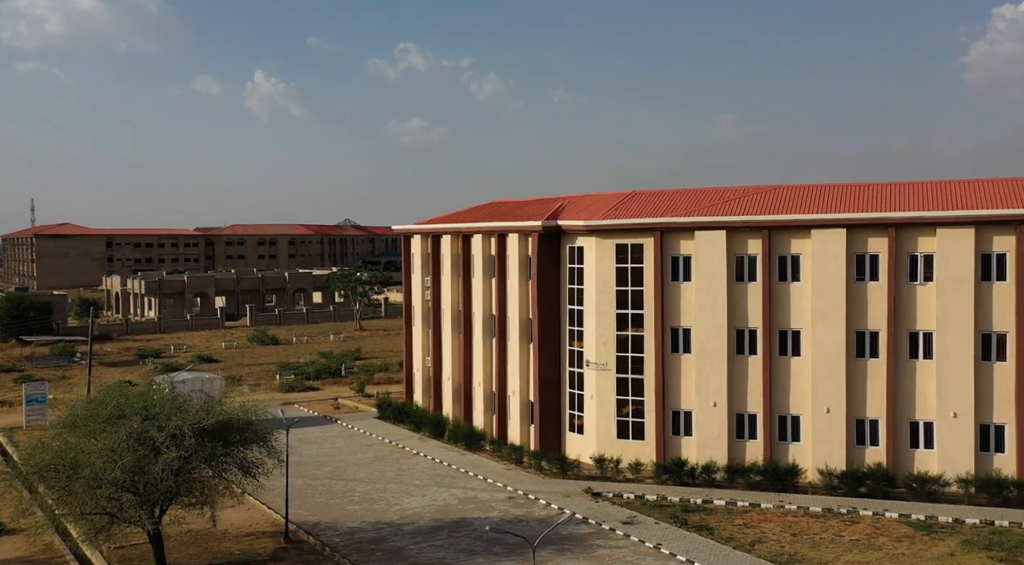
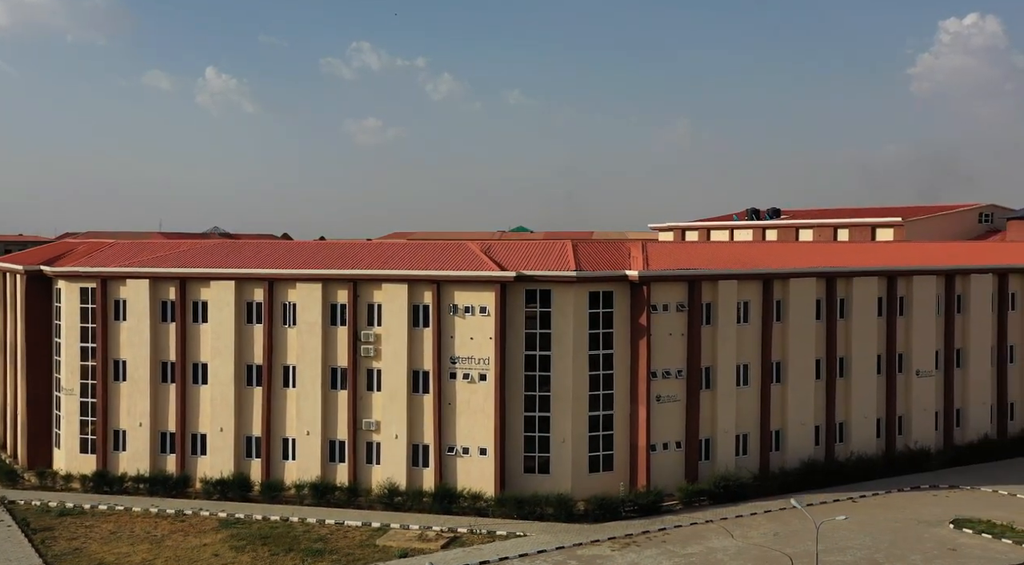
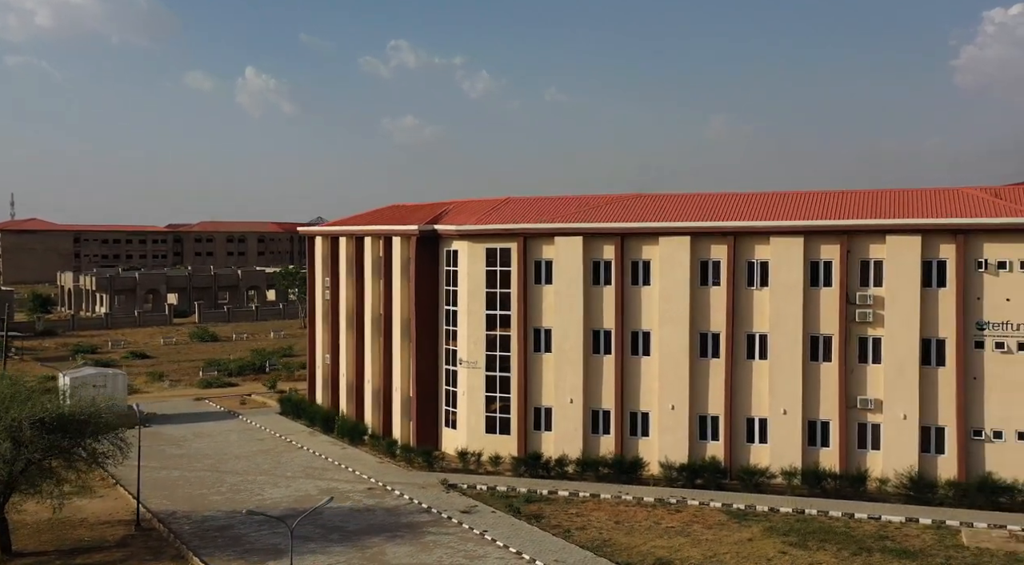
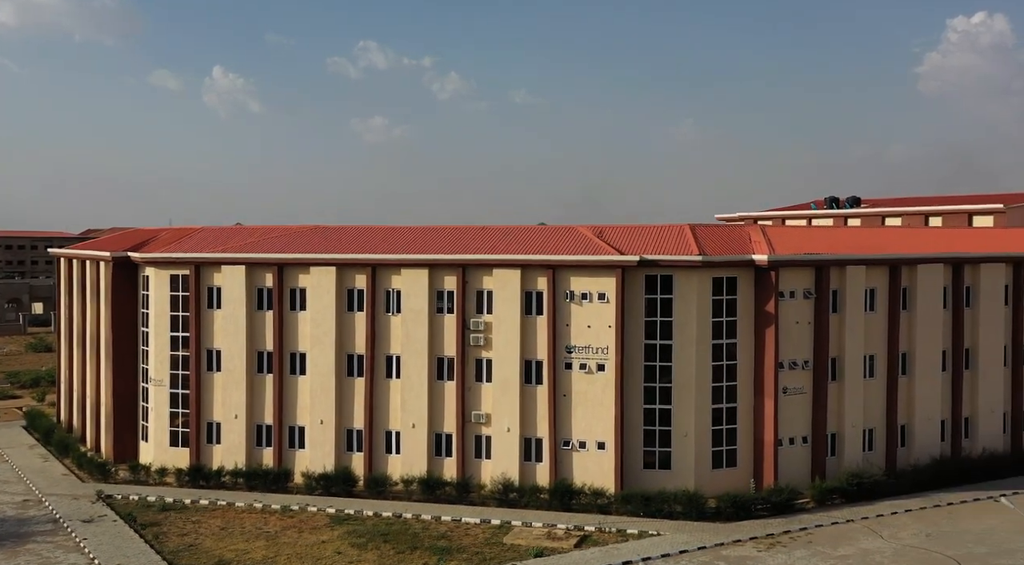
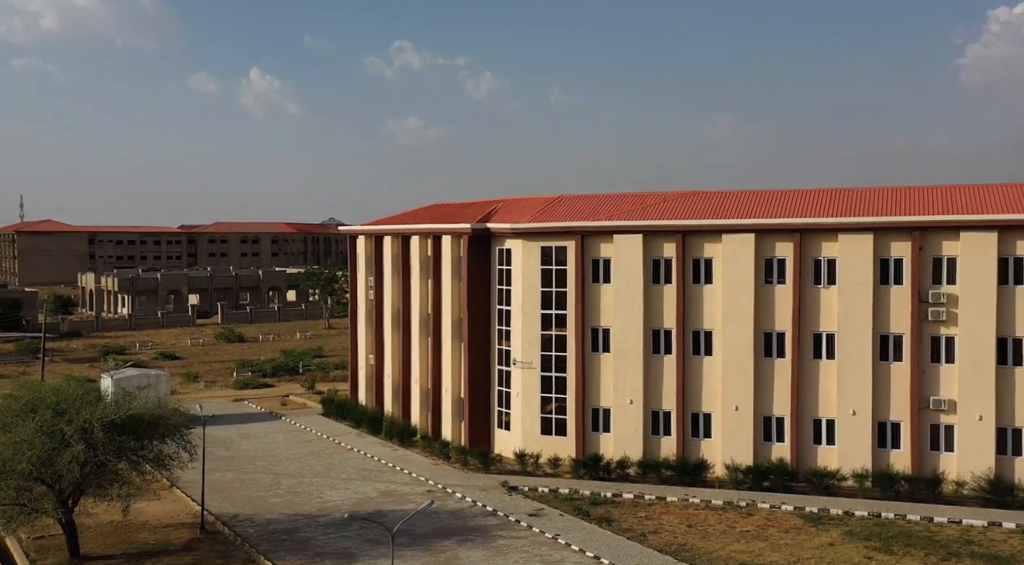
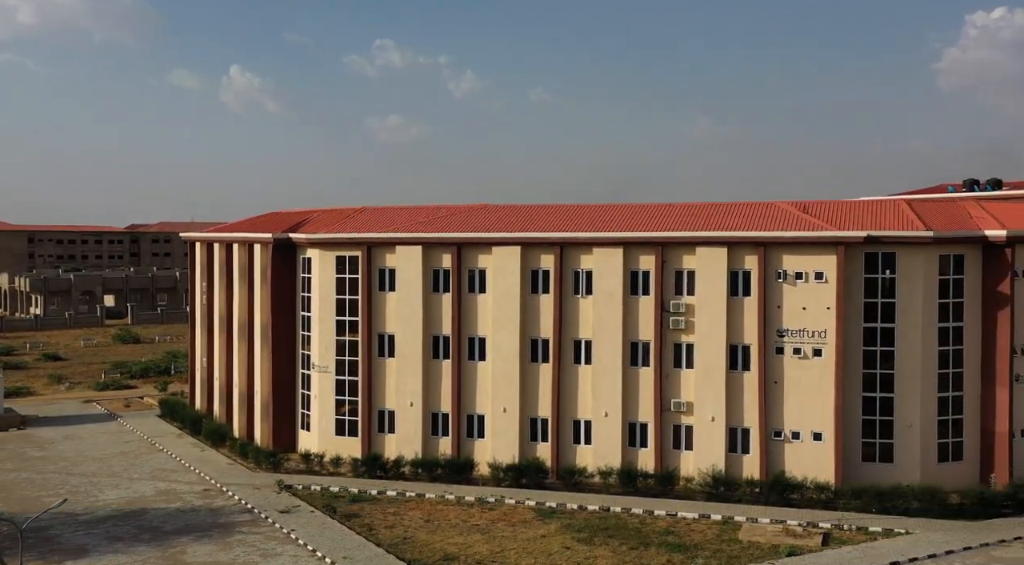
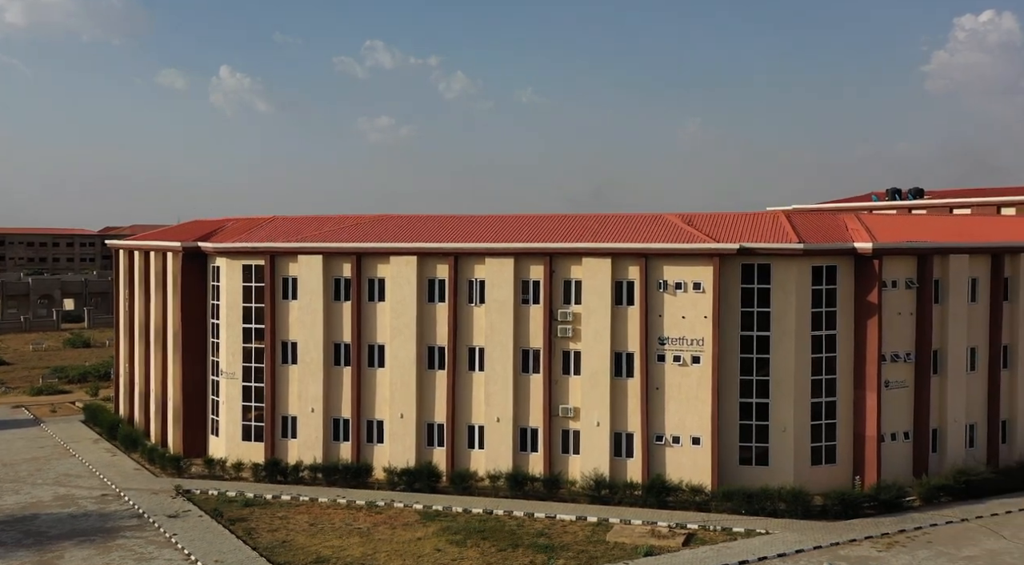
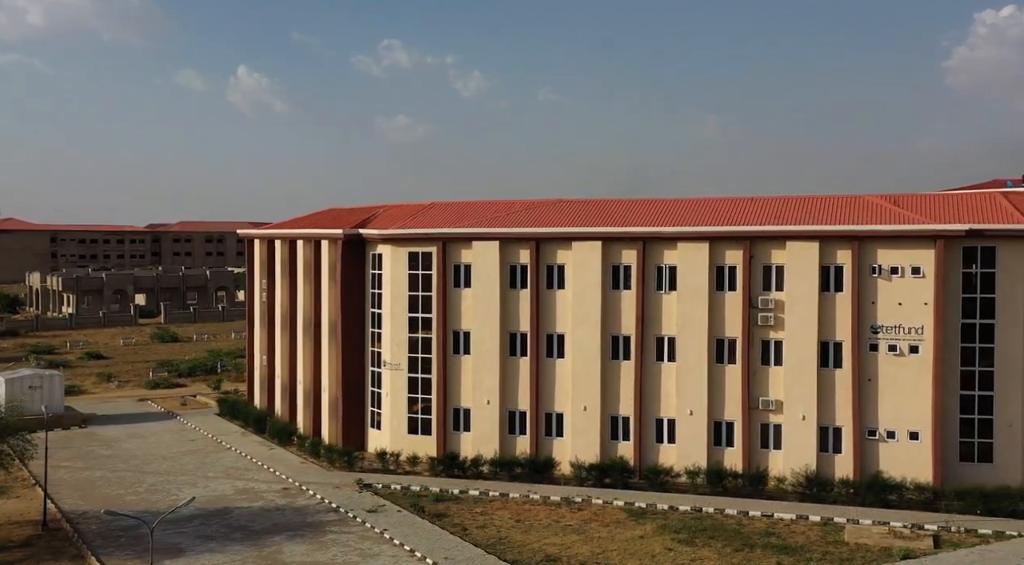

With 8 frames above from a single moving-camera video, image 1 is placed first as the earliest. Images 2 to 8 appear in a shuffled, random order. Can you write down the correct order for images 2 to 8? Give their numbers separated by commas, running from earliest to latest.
5, 3, 8, 6, 7, 4, 2
